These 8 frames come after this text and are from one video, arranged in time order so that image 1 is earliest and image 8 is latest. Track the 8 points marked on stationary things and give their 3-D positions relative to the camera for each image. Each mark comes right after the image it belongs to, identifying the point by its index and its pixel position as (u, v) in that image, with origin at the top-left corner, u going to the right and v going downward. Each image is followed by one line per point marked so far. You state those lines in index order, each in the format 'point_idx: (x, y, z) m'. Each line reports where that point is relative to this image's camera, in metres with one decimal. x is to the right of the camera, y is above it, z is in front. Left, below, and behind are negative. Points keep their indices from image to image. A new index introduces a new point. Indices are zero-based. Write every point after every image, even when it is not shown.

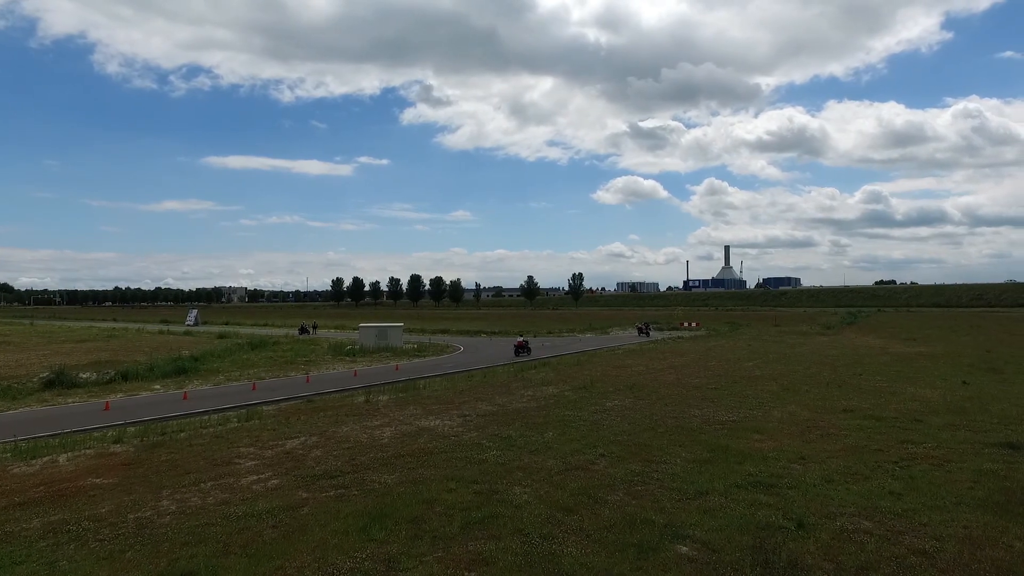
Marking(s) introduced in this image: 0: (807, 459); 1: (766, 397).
0: (+5.2, -3.0, +10.9) m
1: (+7.2, -3.1, +17.6) m
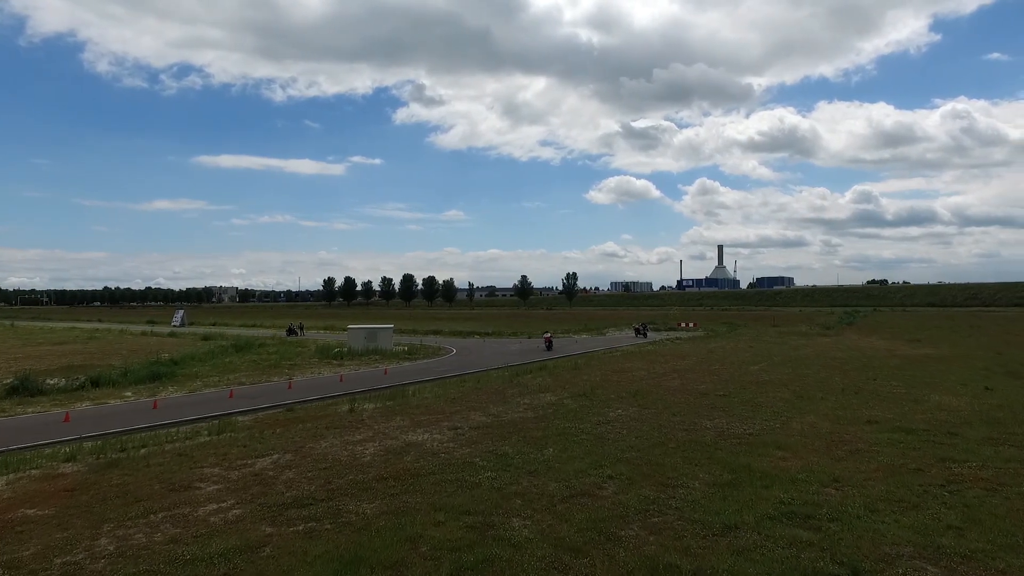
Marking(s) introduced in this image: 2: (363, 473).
0: (+5.1, -3.1, +9.7) m
1: (+7.1, -3.1, +16.4) m
2: (-2.6, -3.2, +10.8) m
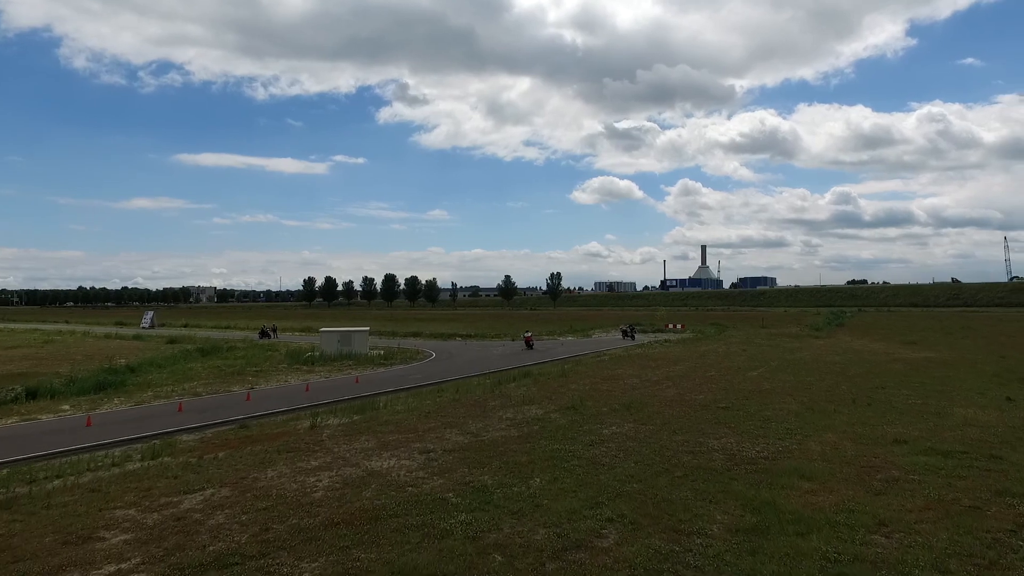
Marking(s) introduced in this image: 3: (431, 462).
0: (+4.9, -3.1, +8.0) m
1: (+6.6, -3.2, +14.7) m
2: (-2.9, -3.3, +8.9) m
3: (-1.5, -3.3, +11.6) m
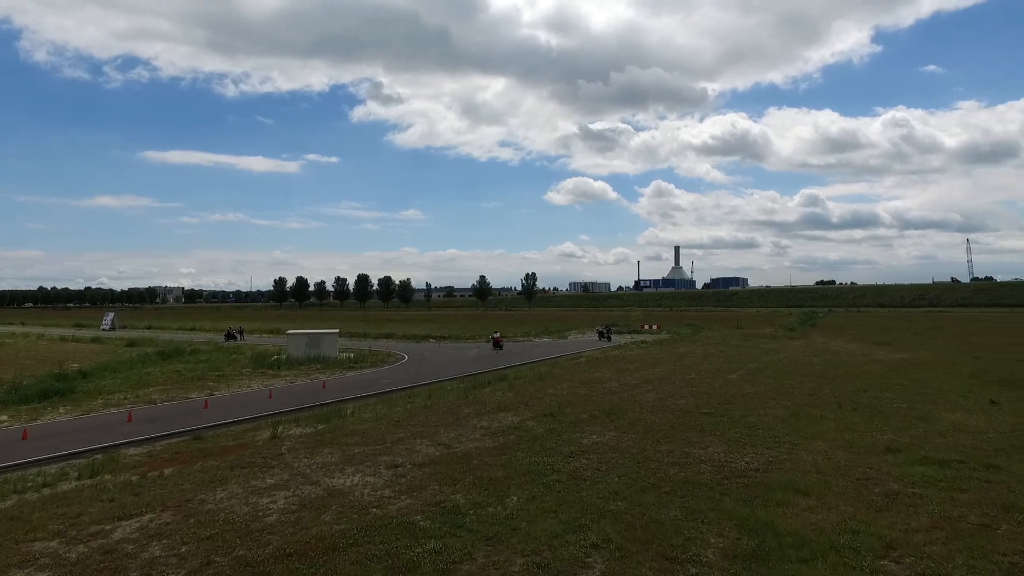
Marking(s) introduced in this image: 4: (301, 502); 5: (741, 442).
0: (+4.6, -3.1, +7.3) m
1: (+6.1, -3.2, +14.1) m
2: (-3.2, -3.3, +7.9) m
3: (-2.0, -3.3, +10.7) m
4: (-3.3, -3.3, +9.6) m
5: (+4.8, -3.2, +12.9) m
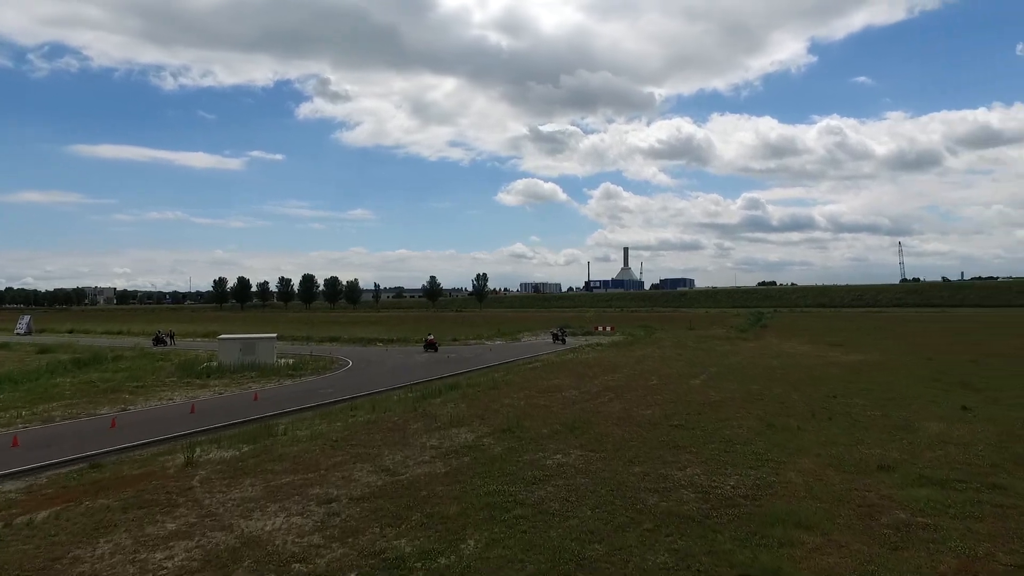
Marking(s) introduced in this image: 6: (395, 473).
0: (+4.2, -3.1, +6.0) m
1: (+5.1, -3.2, +13.0) m
2: (-3.6, -3.3, +6.0) m
3: (-2.6, -3.3, +8.9) m
4: (-3.8, -3.3, +7.7) m
5: (+3.9, -3.2, +11.6) m
6: (-2.1, -3.4, +11.3) m
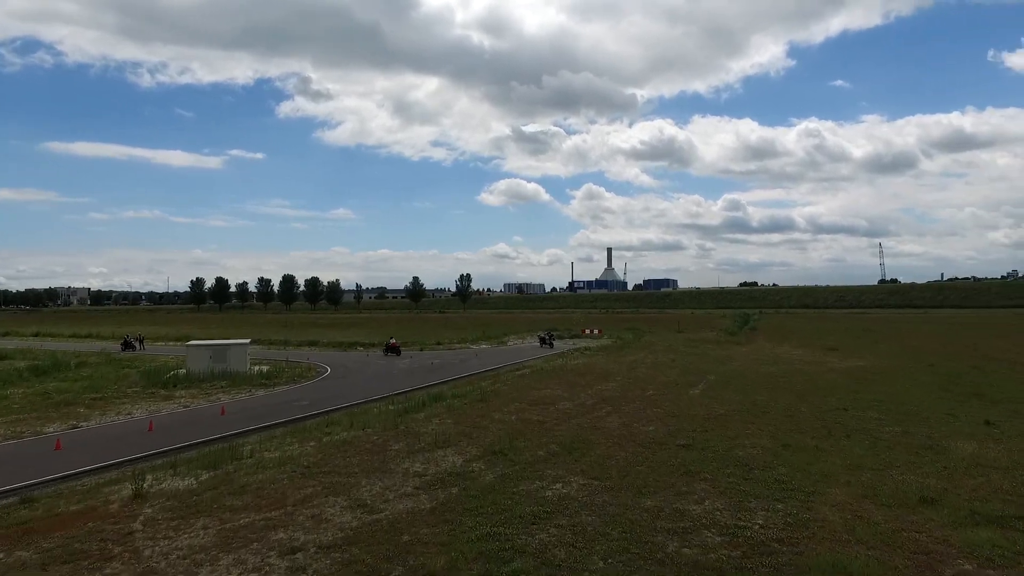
0: (+4.2, -3.3, +4.8) m
1: (+5.0, -3.4, +11.7) m
2: (-3.6, -3.5, +4.6) m
3: (-2.6, -3.5, +7.4) m
4: (-3.8, -3.5, +6.2) m
5: (+3.8, -3.4, +10.4) m
6: (-2.2, -3.5, +9.8) m
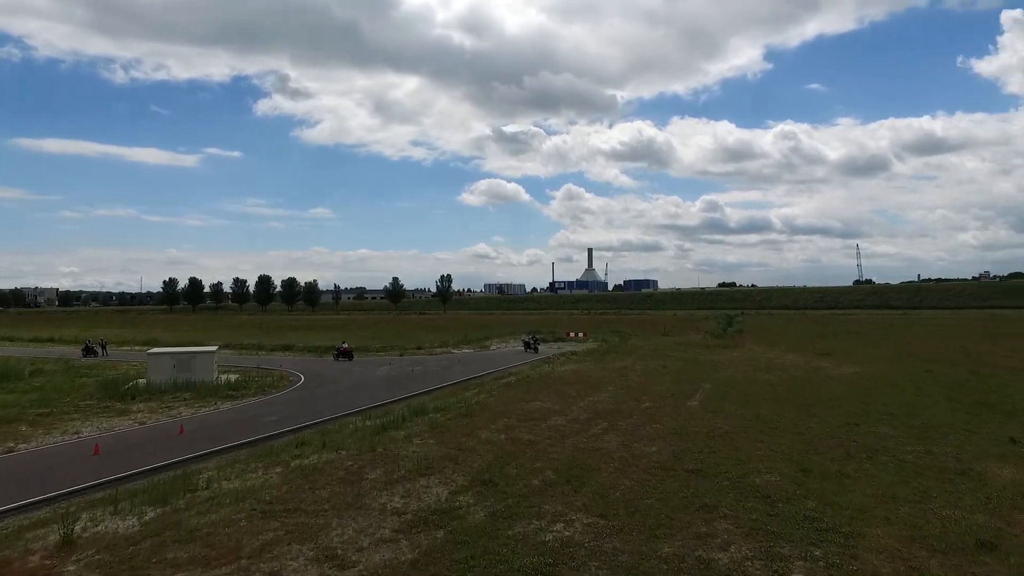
0: (+4.3, -3.5, +3.5) m
1: (+4.9, -3.5, +10.4) m
2: (-3.4, -3.6, +3.0) m
3: (-2.6, -3.6, +5.9) m
4: (-3.7, -3.7, +4.7) m
5: (+3.8, -3.5, +9.0) m
6: (-2.3, -3.7, +8.3) m
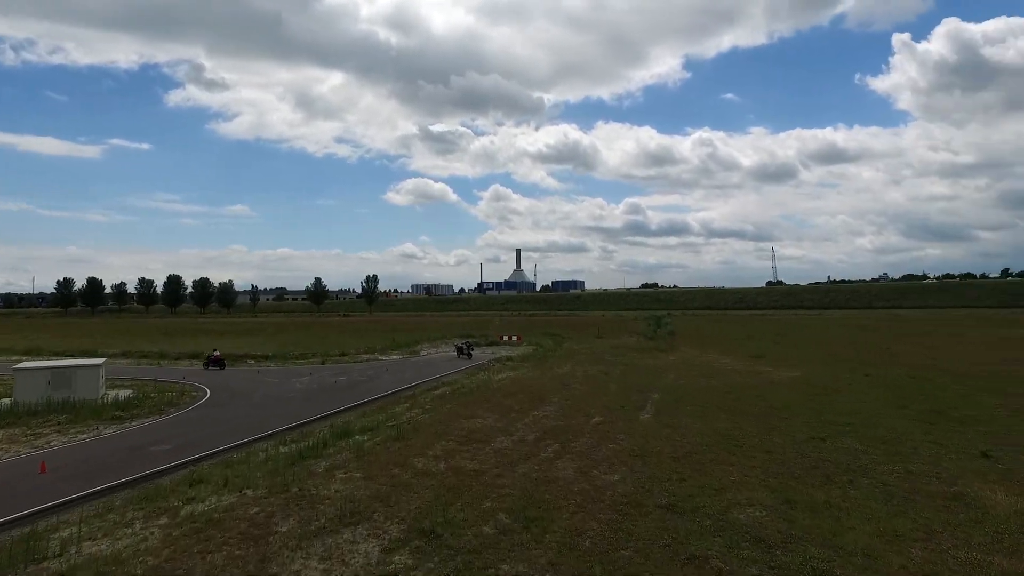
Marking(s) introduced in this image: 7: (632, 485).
0: (+4.4, -3.6, +2.0) m
1: (+4.1, -3.7, +8.9) m
2: (-3.2, -3.7, +0.6) m
3: (-2.7, -3.7, +3.6) m
4: (-3.7, -3.8, +2.2) m
5: (+3.2, -3.7, +7.4) m
6: (-2.7, -3.8, +6.0) m
7: (+2.3, -3.7, +11.9) m
